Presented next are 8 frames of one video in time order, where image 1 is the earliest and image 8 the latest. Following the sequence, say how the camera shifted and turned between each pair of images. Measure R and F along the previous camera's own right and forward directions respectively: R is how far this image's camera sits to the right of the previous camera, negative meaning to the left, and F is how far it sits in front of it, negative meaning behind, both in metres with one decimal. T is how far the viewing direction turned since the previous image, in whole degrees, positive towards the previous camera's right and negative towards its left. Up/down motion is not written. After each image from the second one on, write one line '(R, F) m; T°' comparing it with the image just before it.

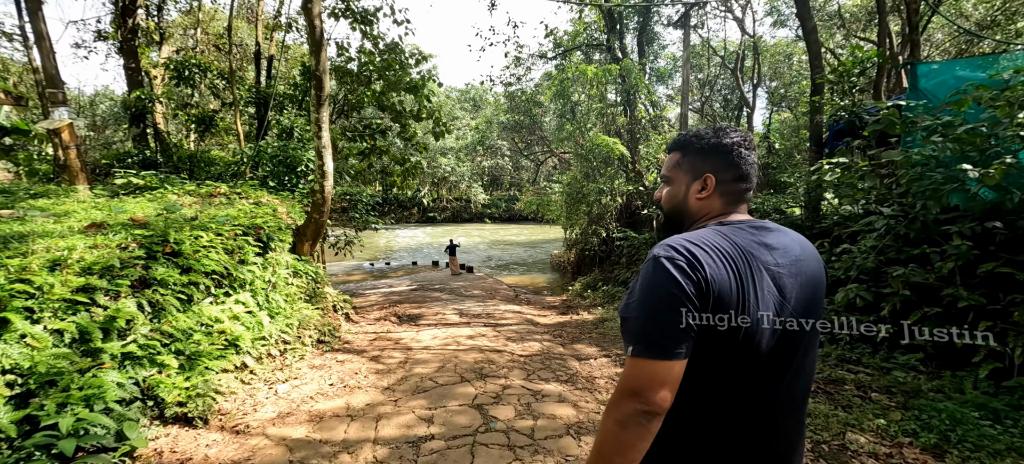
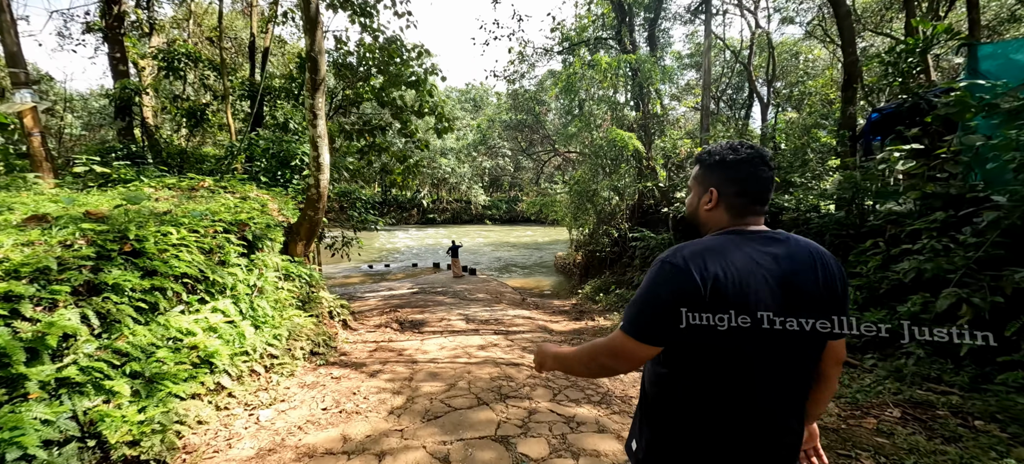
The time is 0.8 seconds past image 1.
(-0.2, +0.6) m; 0°
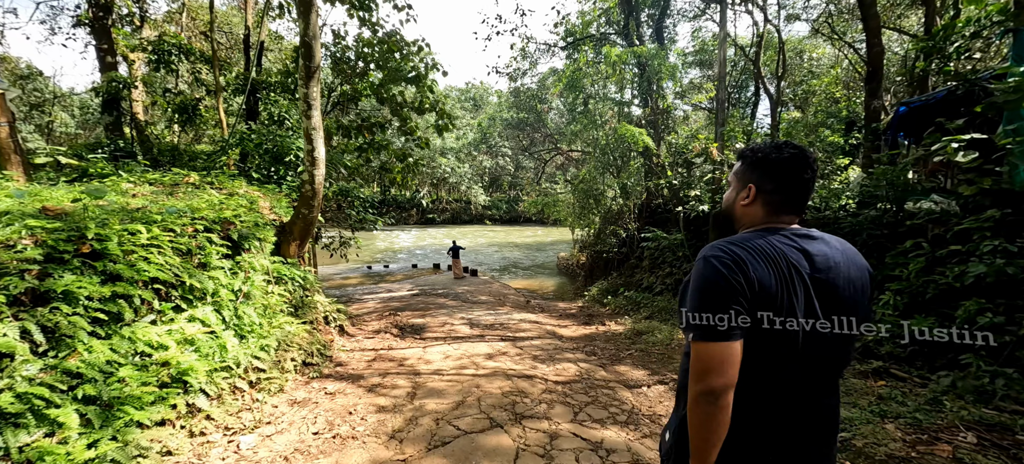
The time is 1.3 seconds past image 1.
(-0.1, +0.4) m; 0°
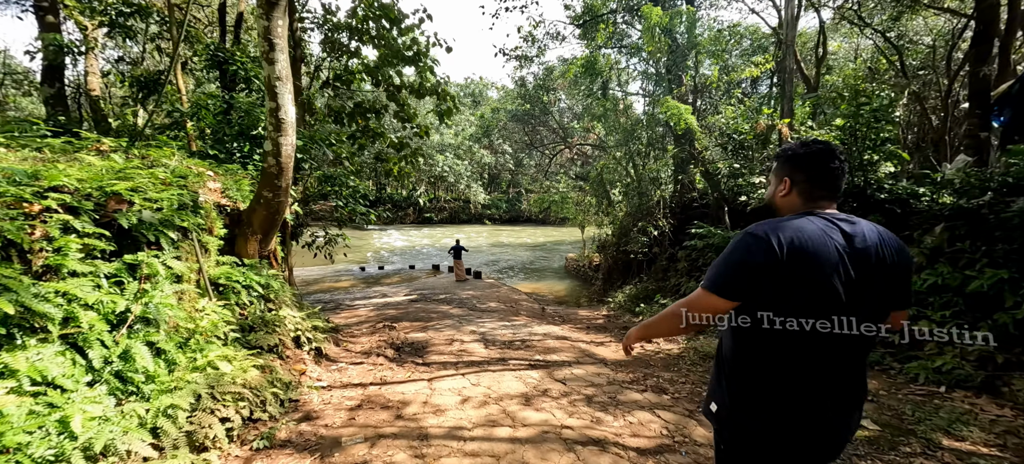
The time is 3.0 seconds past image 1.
(-0.4, +1.4) m; 0°
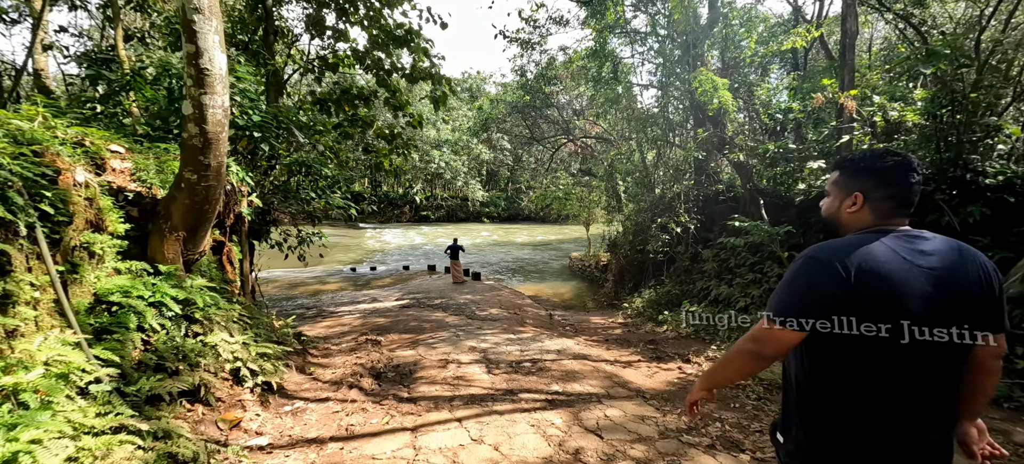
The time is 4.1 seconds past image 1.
(-0.1, +1.1) m; 0°
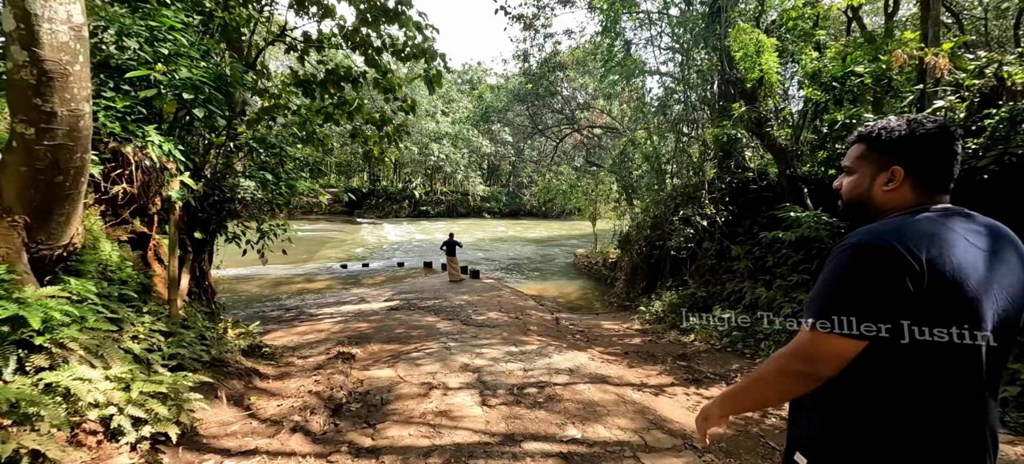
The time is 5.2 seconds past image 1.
(0.0, +1.0) m; 0°
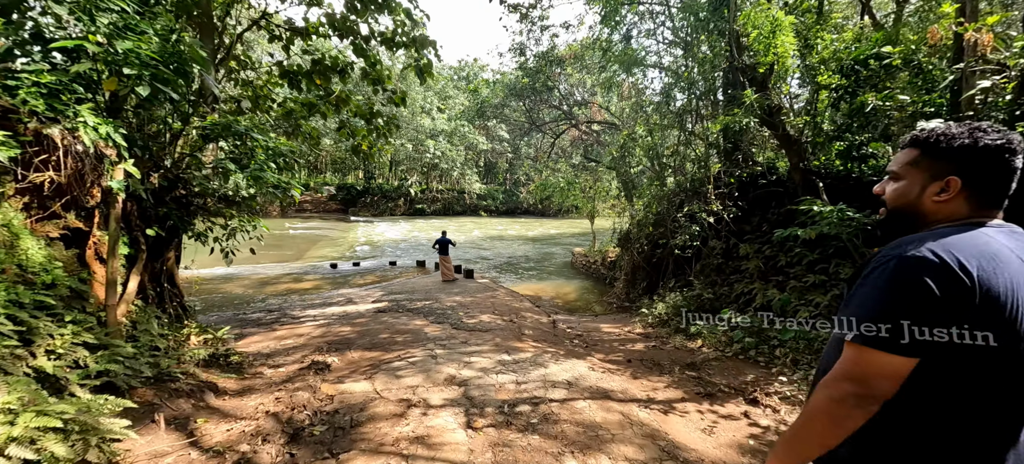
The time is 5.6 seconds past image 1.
(+0.1, +0.4) m; 0°
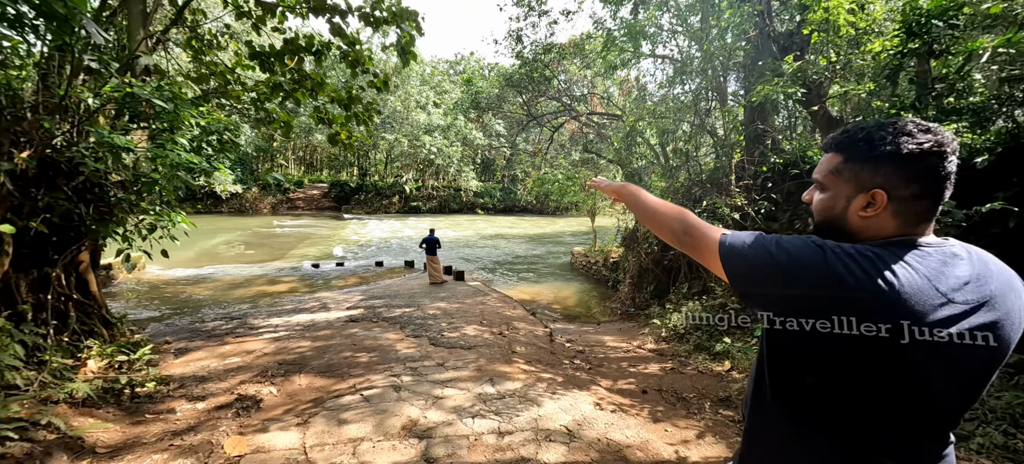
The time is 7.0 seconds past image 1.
(+0.1, +1.0) m; 0°
